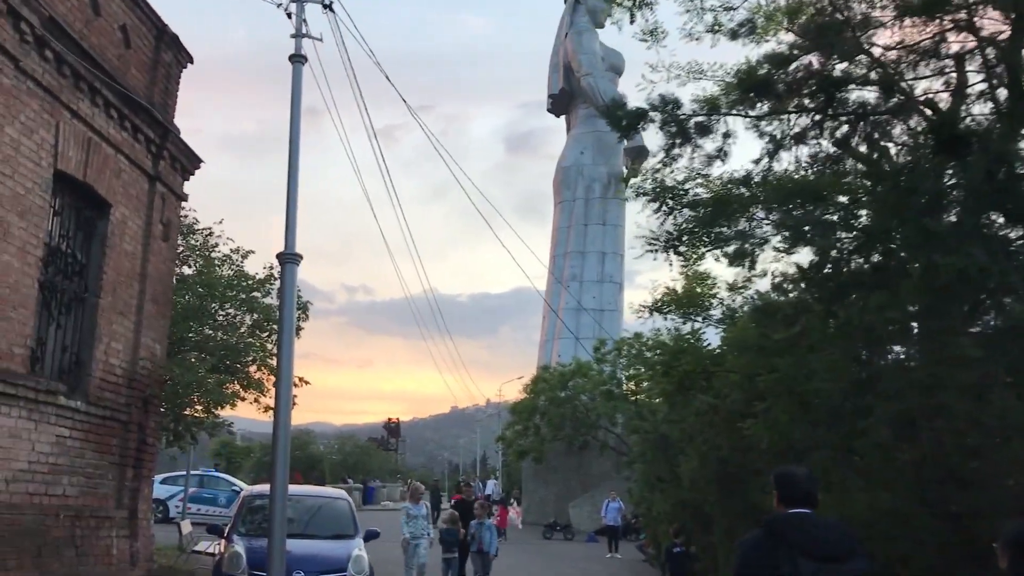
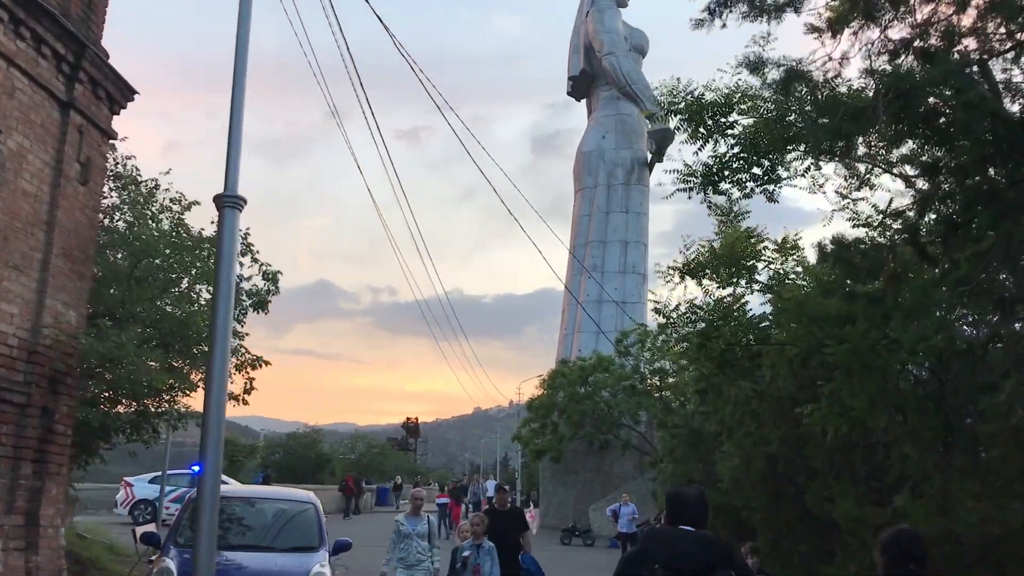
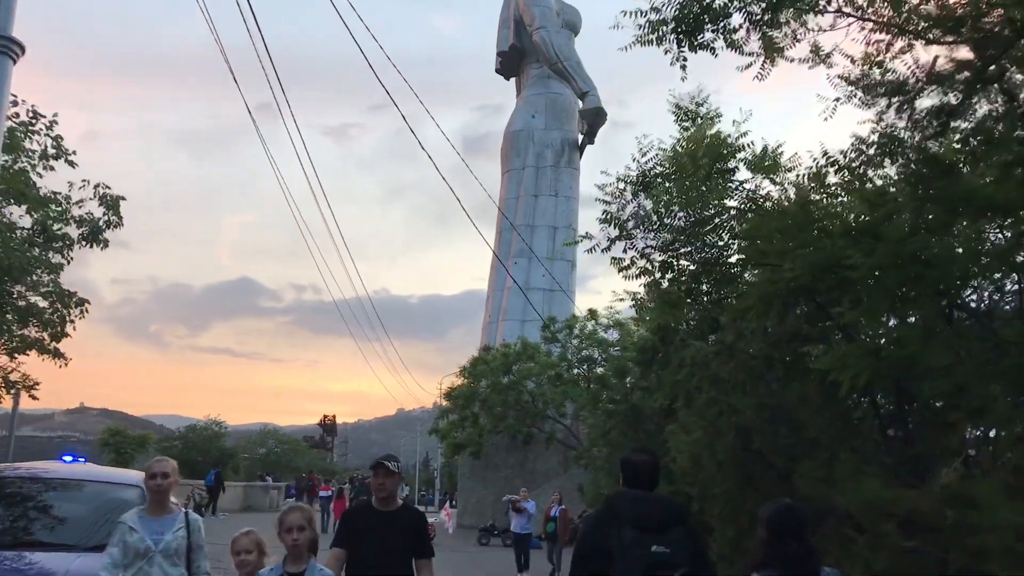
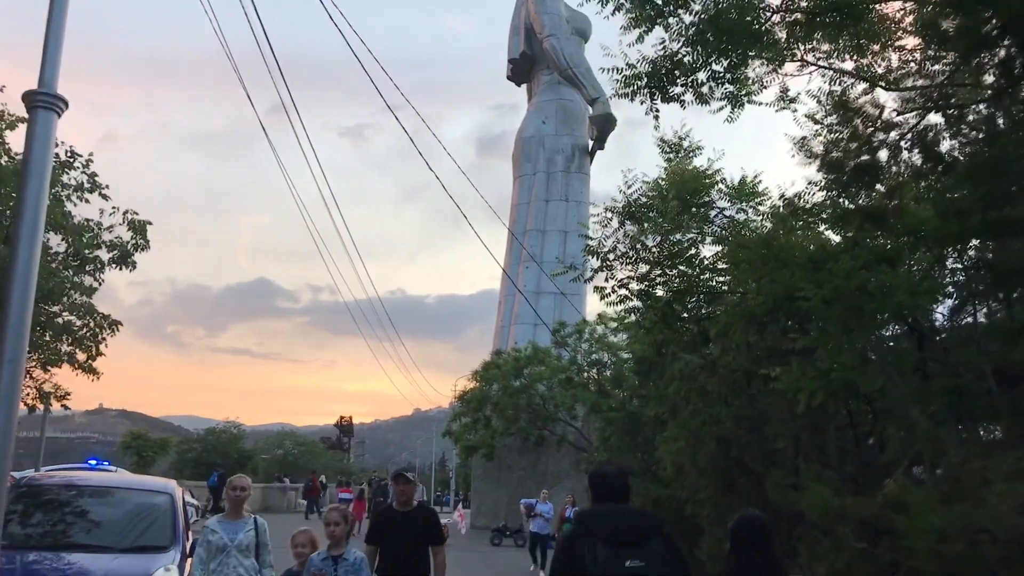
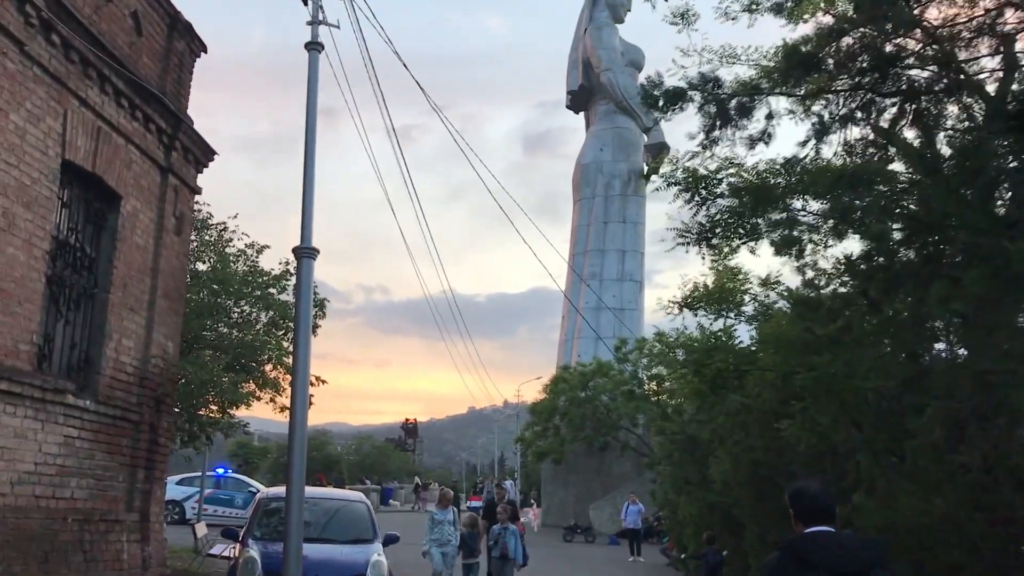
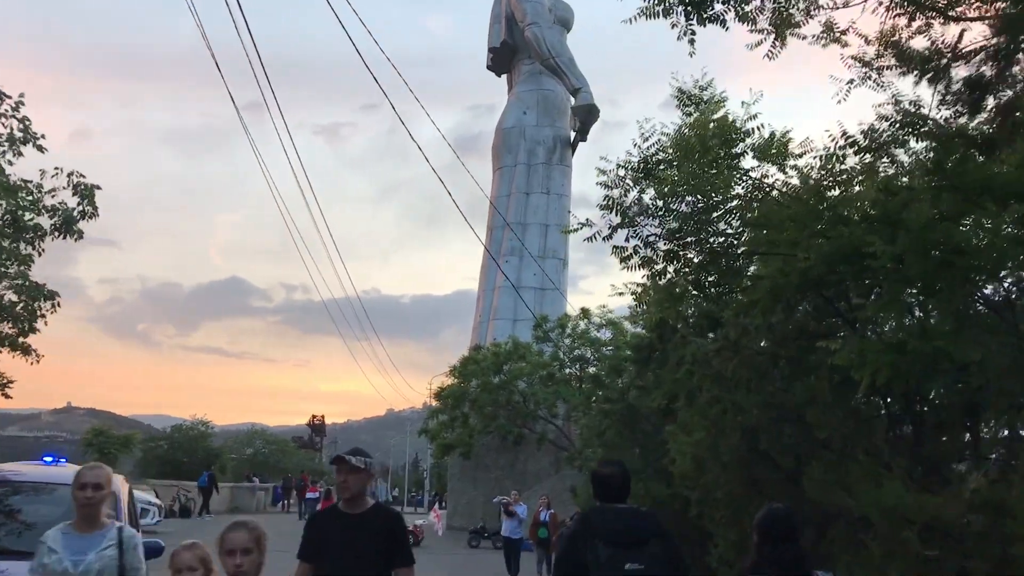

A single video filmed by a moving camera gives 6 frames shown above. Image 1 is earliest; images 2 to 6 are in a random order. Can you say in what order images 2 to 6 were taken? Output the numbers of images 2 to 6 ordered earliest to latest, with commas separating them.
5, 2, 4, 3, 6
